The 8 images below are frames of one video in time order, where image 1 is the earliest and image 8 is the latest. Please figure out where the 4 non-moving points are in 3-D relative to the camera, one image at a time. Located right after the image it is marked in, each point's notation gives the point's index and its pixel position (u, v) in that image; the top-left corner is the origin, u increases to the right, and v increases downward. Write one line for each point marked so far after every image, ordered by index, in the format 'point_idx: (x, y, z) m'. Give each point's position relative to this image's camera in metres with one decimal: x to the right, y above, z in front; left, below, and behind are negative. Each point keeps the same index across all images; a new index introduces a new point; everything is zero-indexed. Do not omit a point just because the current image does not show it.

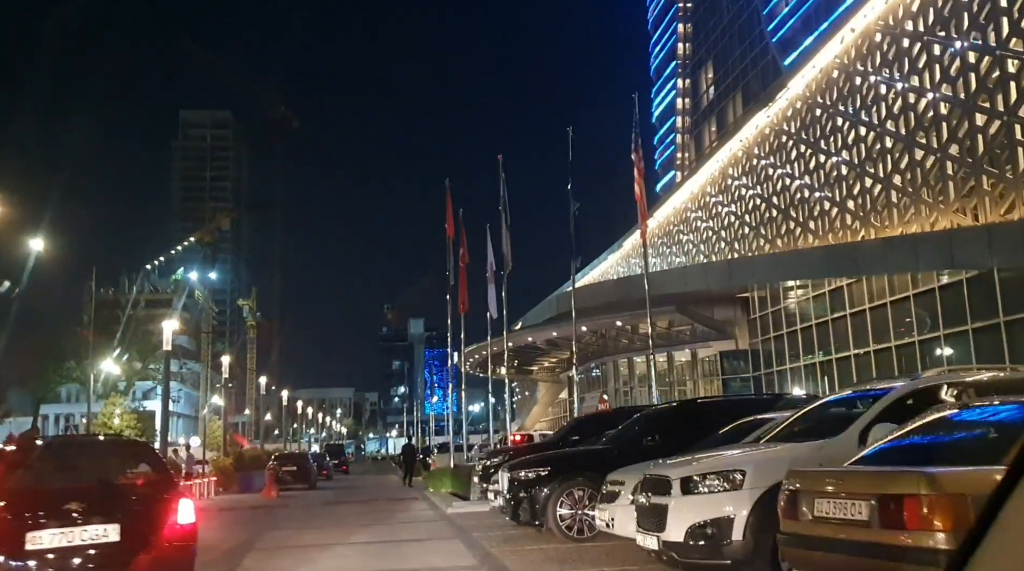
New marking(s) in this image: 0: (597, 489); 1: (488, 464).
0: (+1.1, -2.6, +12.0) m
1: (-0.5, -3.4, +17.7) m
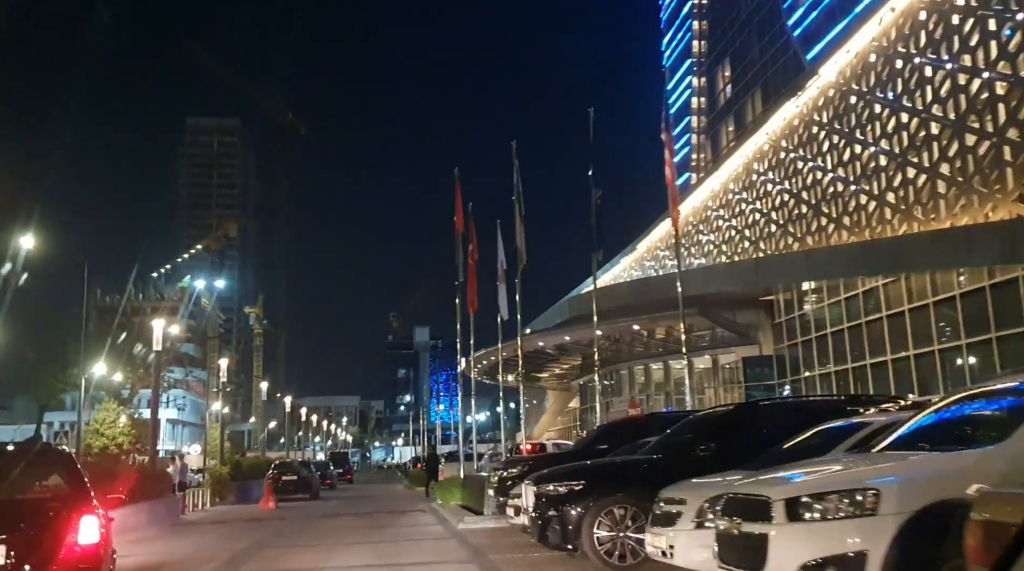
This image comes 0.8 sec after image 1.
0: (+1.4, -2.4, +10.0) m
1: (-0.1, -3.2, +15.7) m
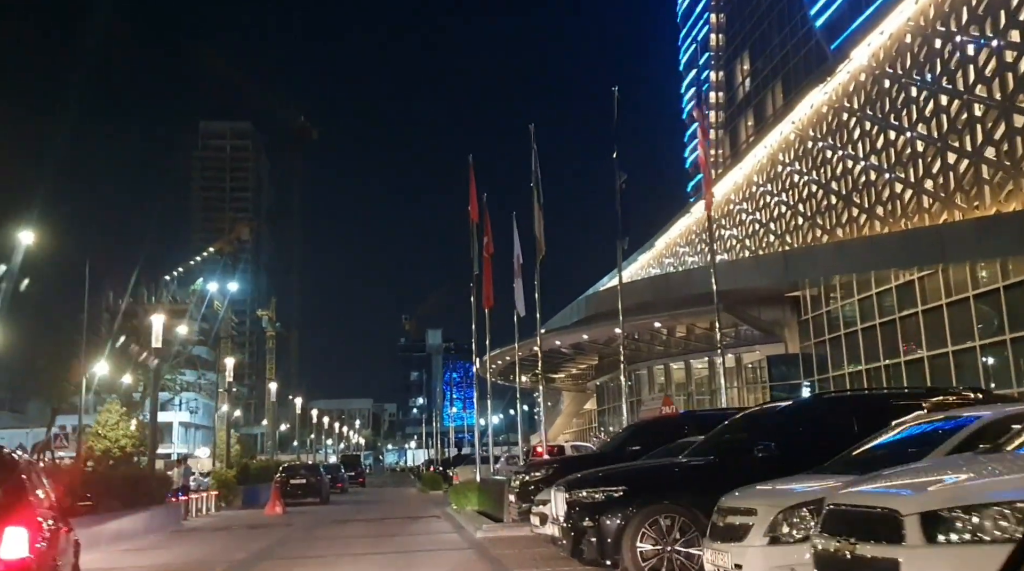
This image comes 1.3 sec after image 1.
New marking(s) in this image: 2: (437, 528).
0: (+1.7, -2.2, +8.7) m
1: (+0.2, -3.0, +14.4) m
2: (-1.6, -5.2, +19.9) m
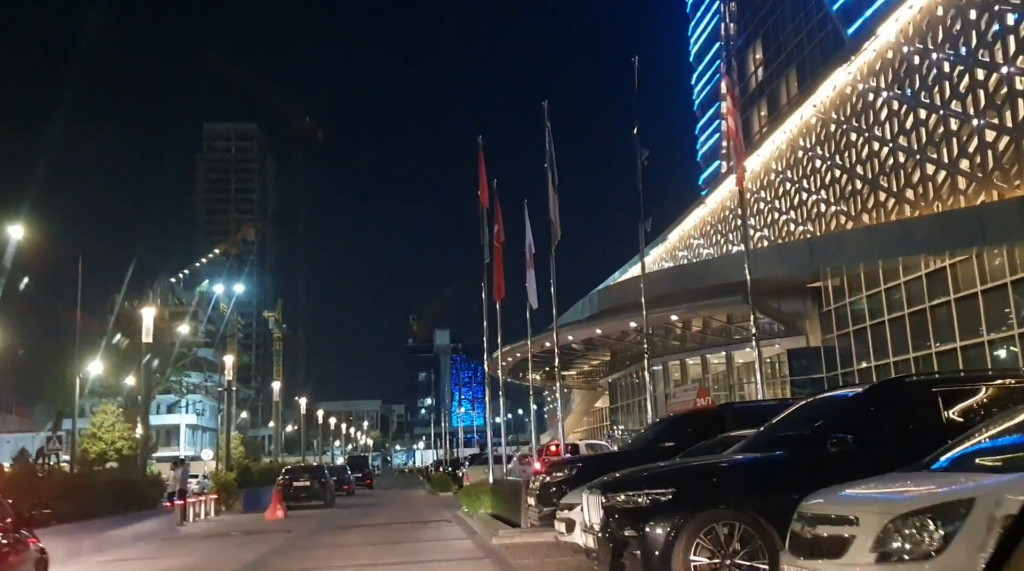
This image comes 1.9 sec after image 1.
0: (+1.9, -1.9, +7.3) m
1: (+0.5, -2.7, +13.1) m
2: (-1.3, -4.9, +18.5) m
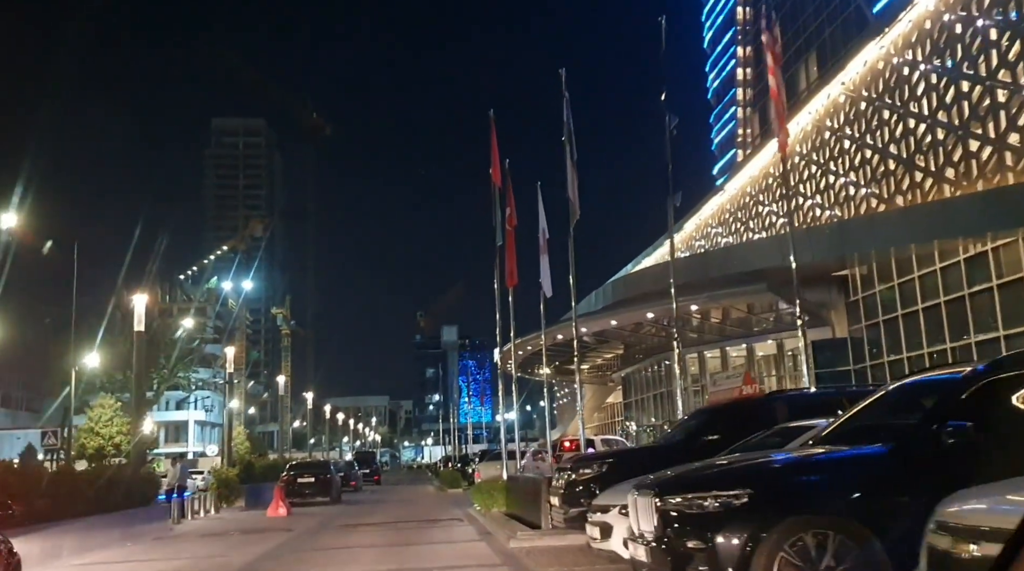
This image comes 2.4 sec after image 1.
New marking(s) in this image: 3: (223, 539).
0: (+2.1, -1.6, +5.8) m
1: (+0.8, -2.4, +11.6) m
2: (-1.0, -4.6, +17.1) m
3: (-5.8, -5.1, +18.5) m
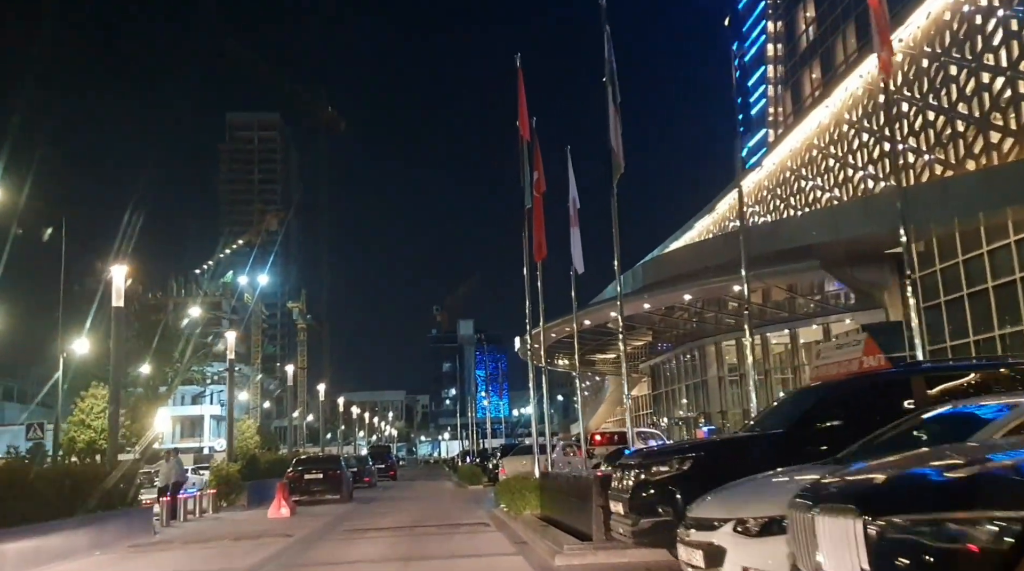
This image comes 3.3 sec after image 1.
0: (+2.5, -1.0, +3.1) m
1: (+1.2, -1.8, +8.9) m
2: (-0.4, -4.0, +14.5) m
3: (-5.2, -4.5, +16.0) m
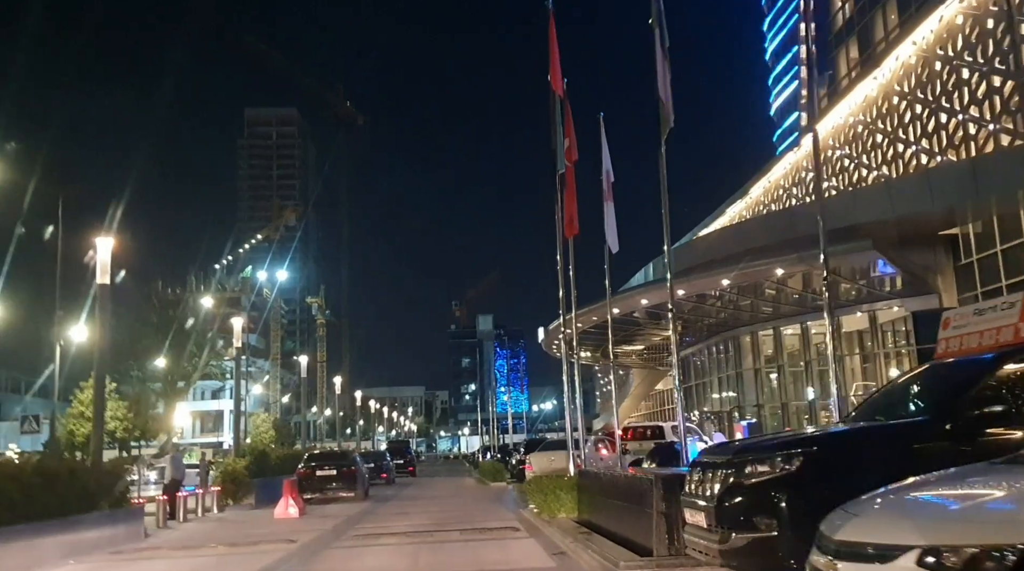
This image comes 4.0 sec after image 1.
0: (+2.7, -0.6, +1.1) m
1: (+1.6, -1.4, +6.9) m
2: (+0.1, -3.6, +12.5) m
3: (-4.7, -4.1, +14.1) m
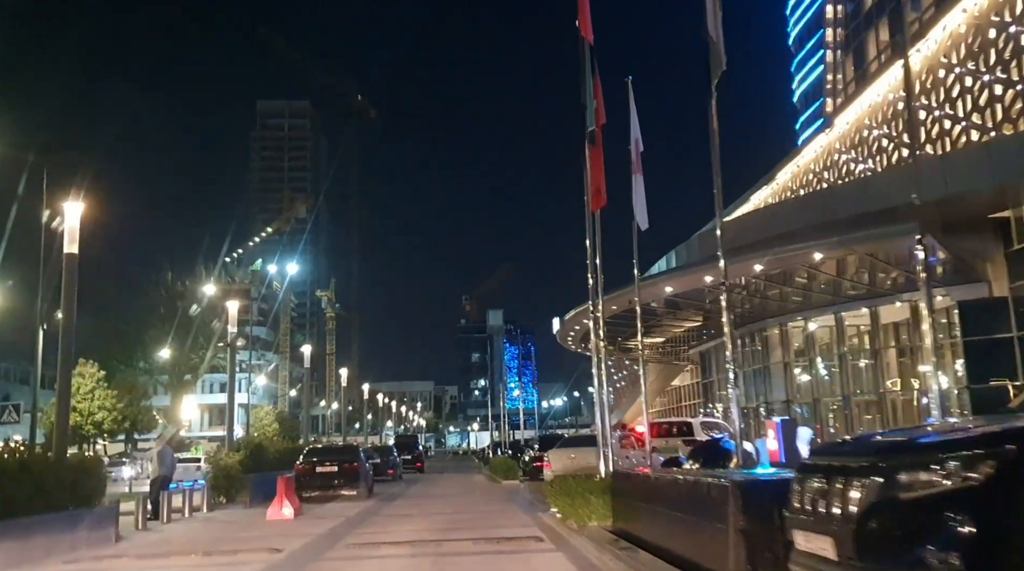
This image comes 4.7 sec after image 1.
0: (+2.9, -0.3, -1.0) m
1: (+1.8, -1.1, +4.9) m
2: (+0.4, -3.2, +10.5) m
3: (-4.4, -3.7, +12.2) m
